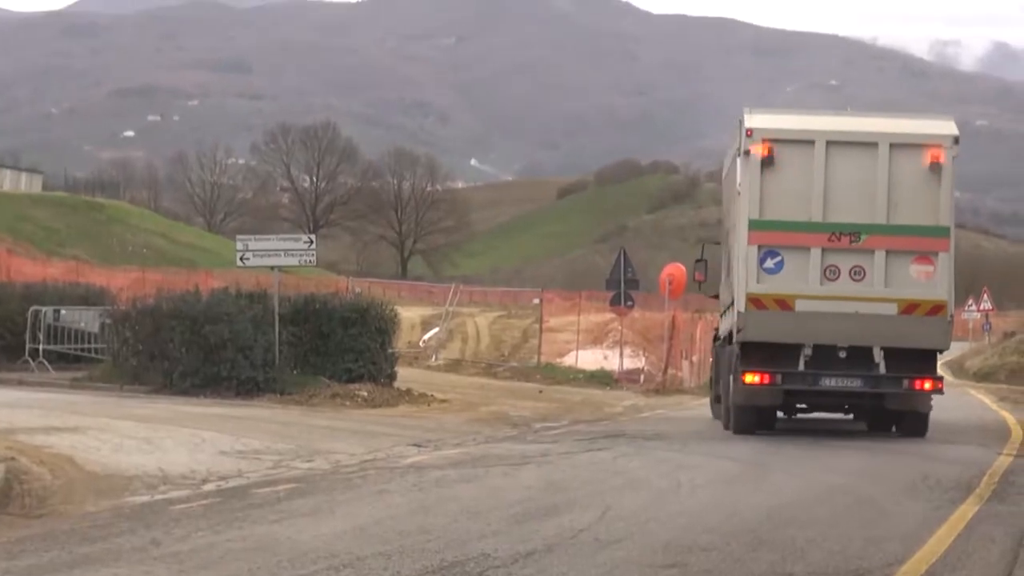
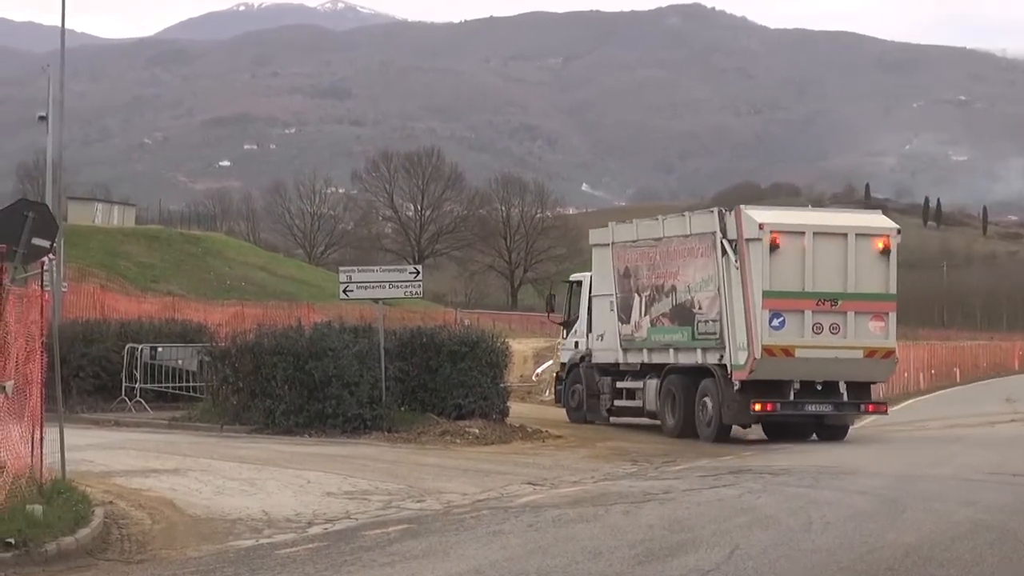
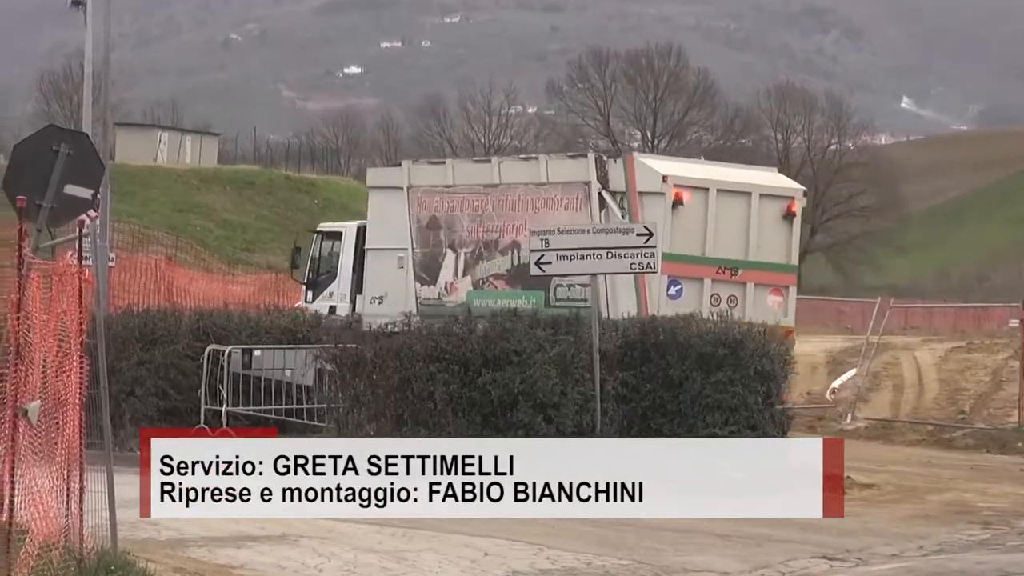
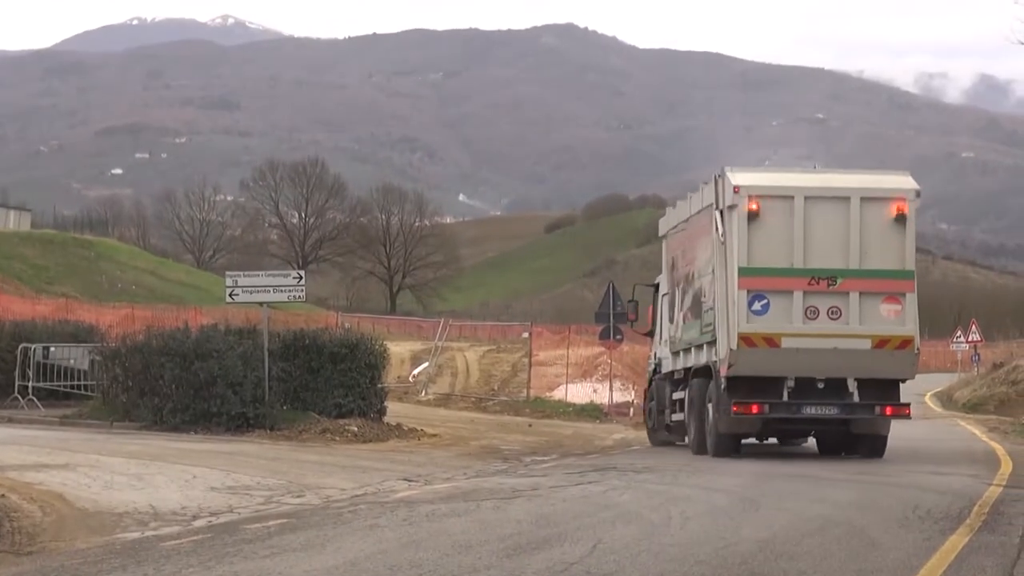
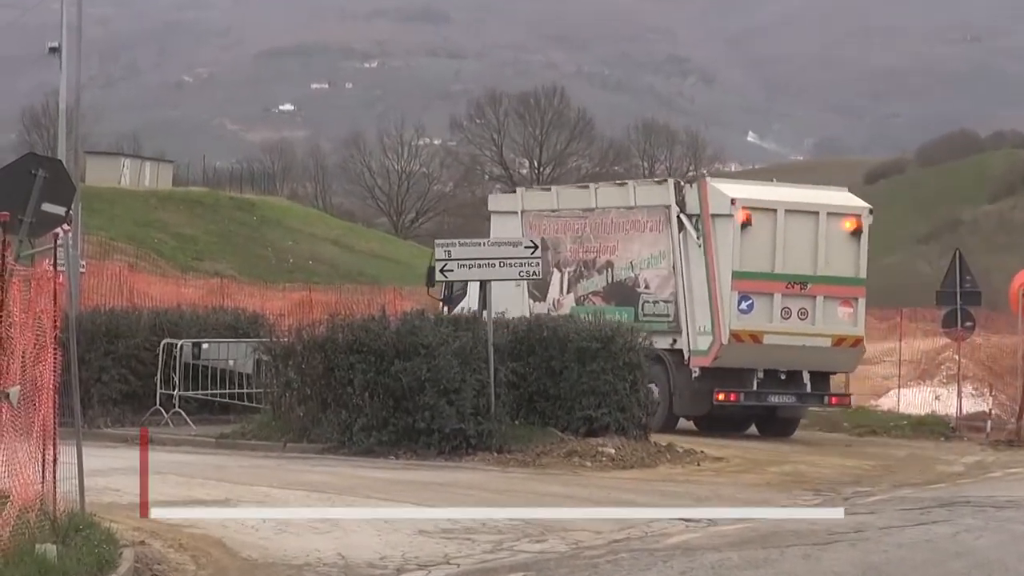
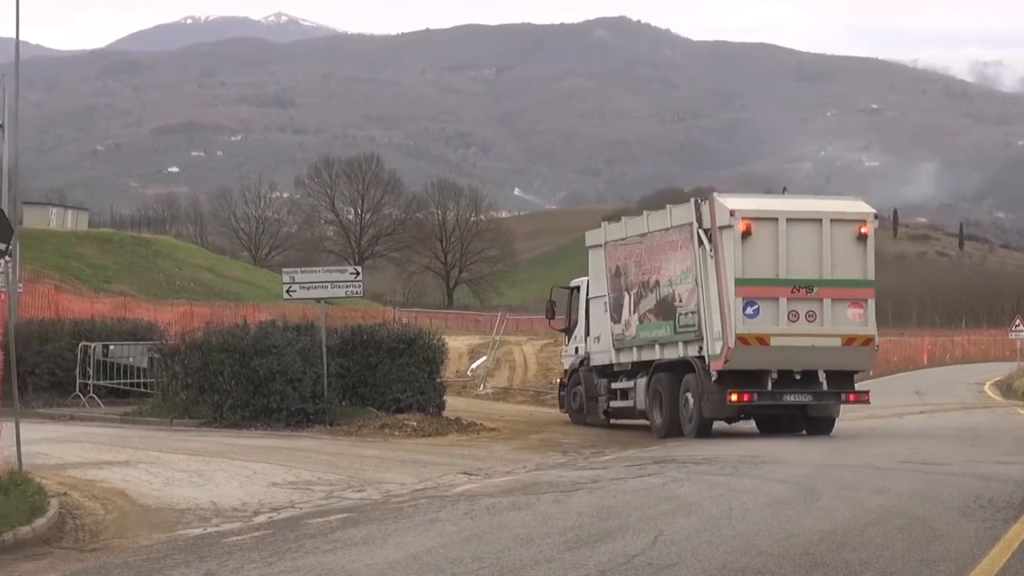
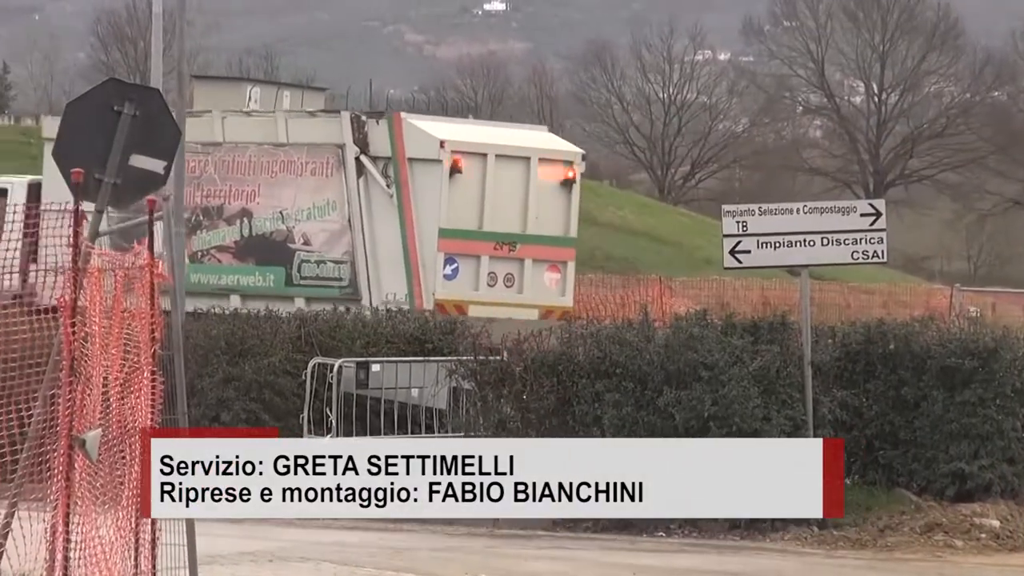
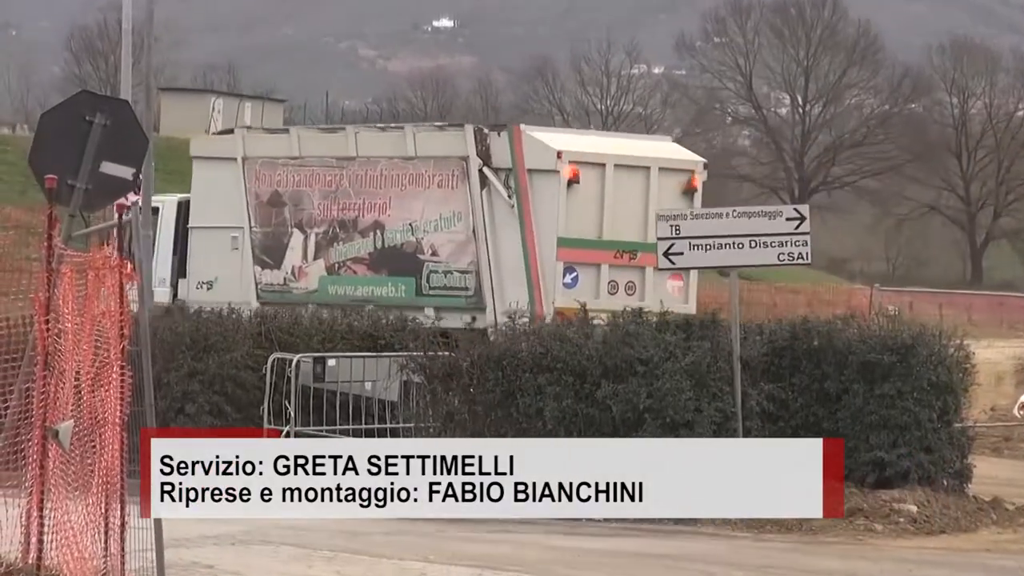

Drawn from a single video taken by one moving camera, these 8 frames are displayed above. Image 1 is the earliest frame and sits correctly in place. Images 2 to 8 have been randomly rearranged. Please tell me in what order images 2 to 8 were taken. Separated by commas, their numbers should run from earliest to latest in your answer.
4, 6, 2, 5, 3, 8, 7
